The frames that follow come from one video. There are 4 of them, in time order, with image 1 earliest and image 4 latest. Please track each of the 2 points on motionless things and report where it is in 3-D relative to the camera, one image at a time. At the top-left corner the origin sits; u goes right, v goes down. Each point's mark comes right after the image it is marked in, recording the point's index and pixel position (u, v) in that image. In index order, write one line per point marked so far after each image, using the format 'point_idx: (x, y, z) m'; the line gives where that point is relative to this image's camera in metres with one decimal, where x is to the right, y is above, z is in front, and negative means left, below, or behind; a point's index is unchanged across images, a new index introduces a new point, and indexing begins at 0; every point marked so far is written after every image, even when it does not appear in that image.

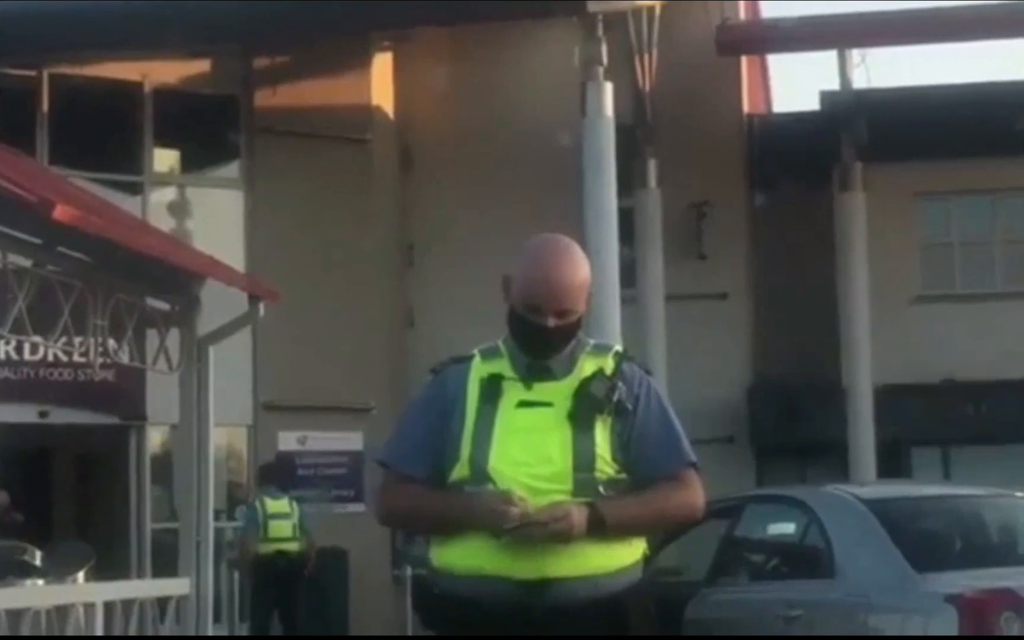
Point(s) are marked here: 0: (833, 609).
0: (+1.6, -1.5, +10.2) m
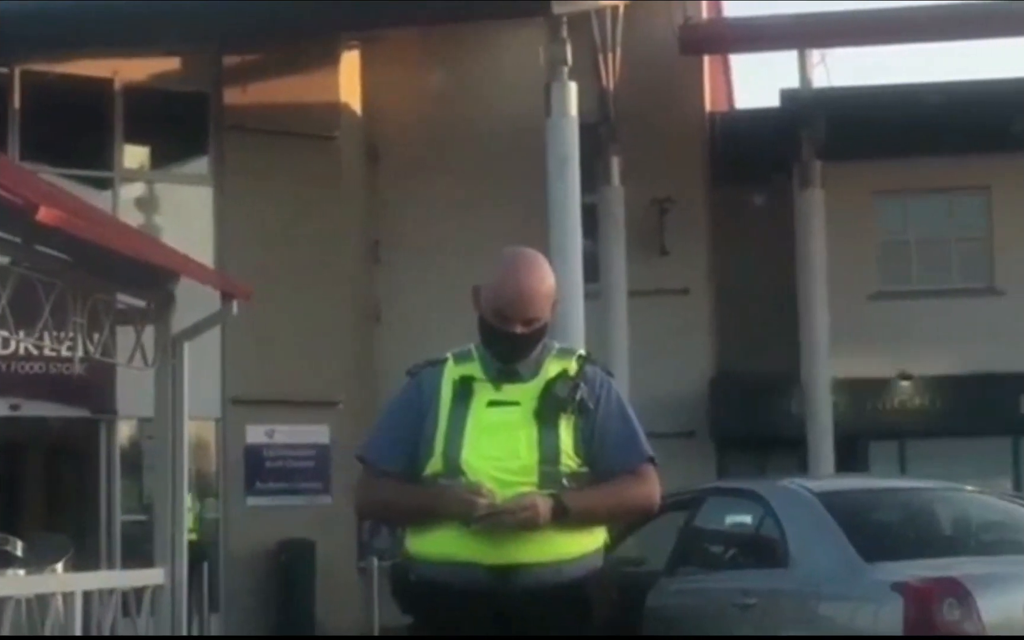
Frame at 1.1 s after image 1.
0: (+1.5, -1.5, +10.7) m
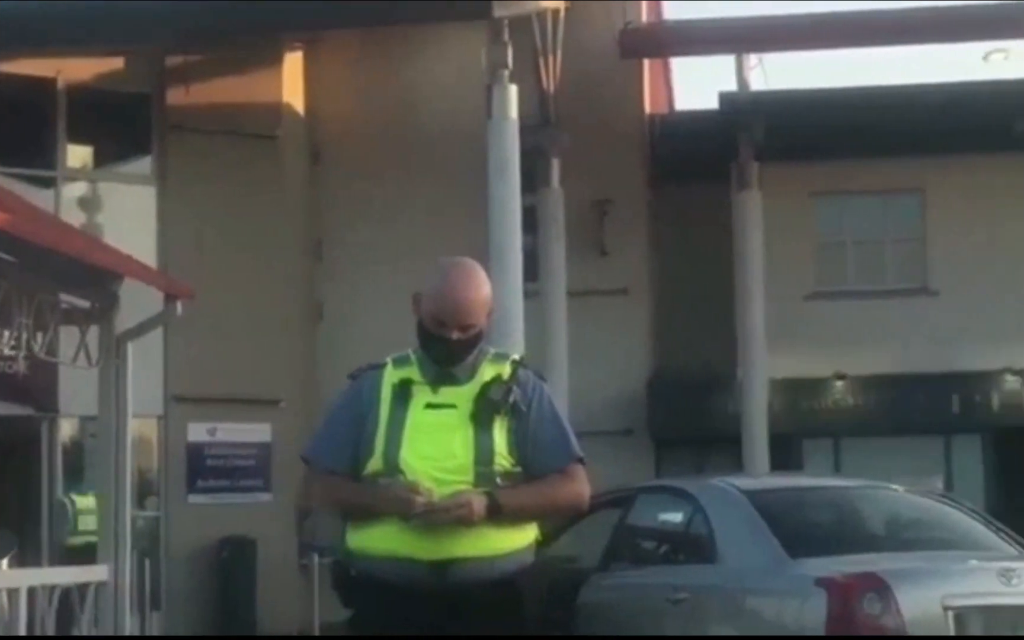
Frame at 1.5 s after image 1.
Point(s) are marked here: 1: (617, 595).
0: (+1.1, -1.5, +11.1) m
1: (+0.6, -1.6, +11.5) m
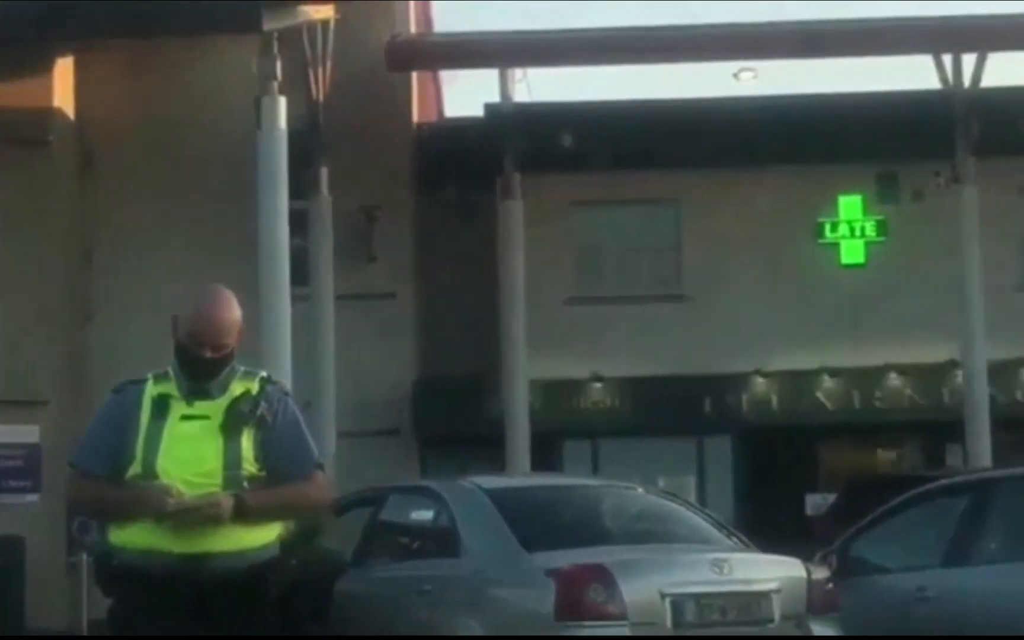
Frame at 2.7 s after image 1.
0: (-0.3, -1.6, +12.1) m
1: (-0.9, -1.6, +12.4) m
